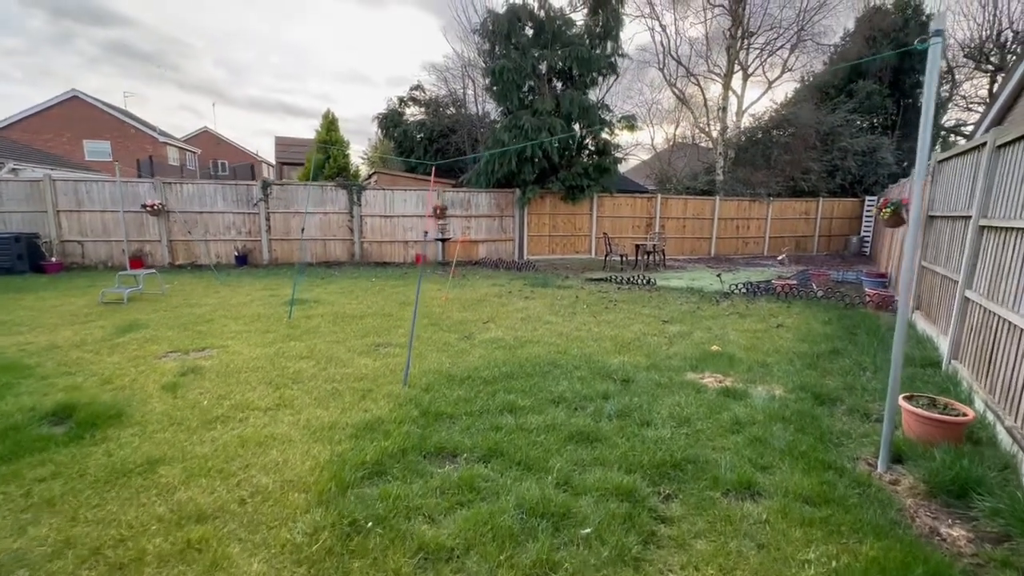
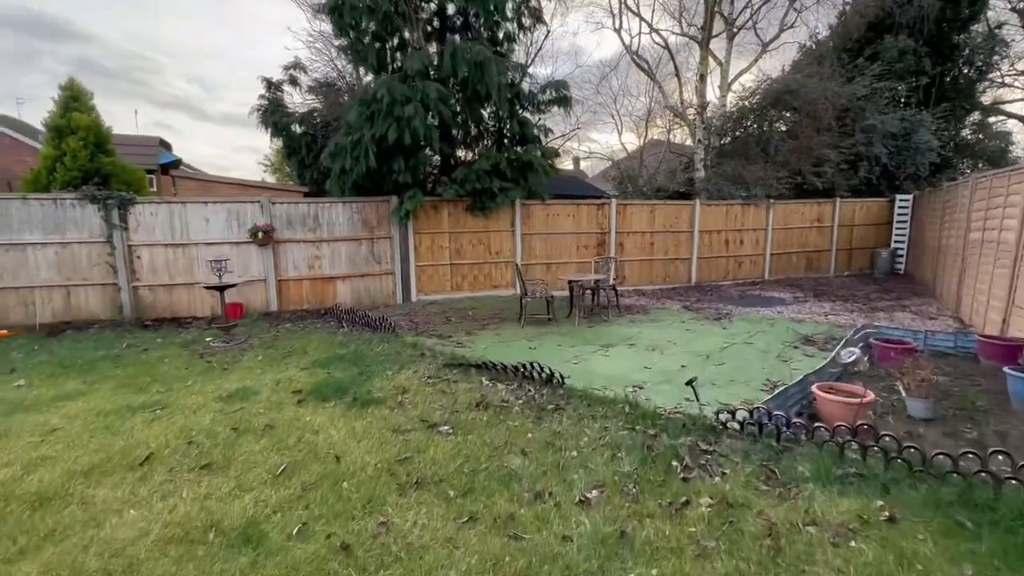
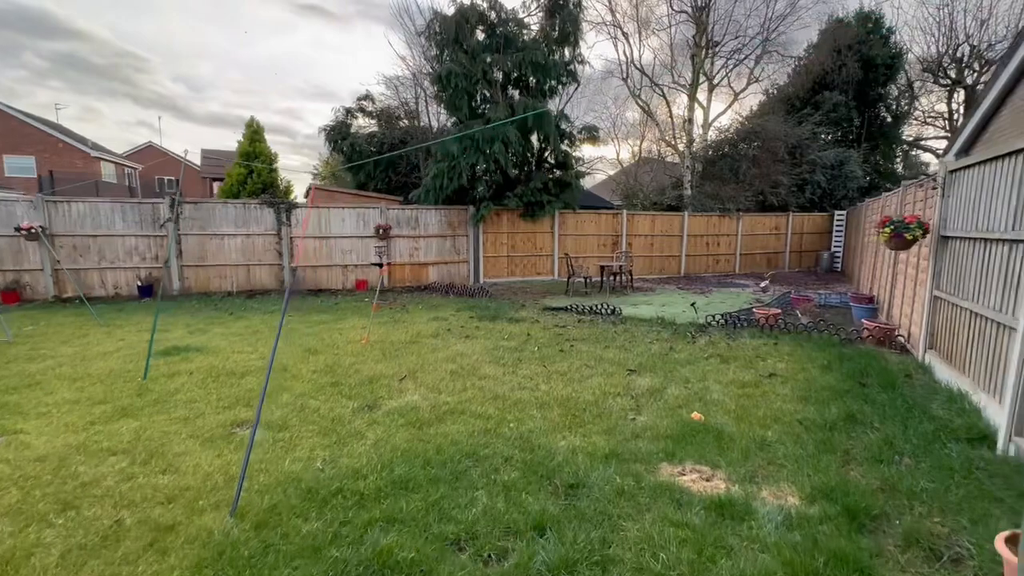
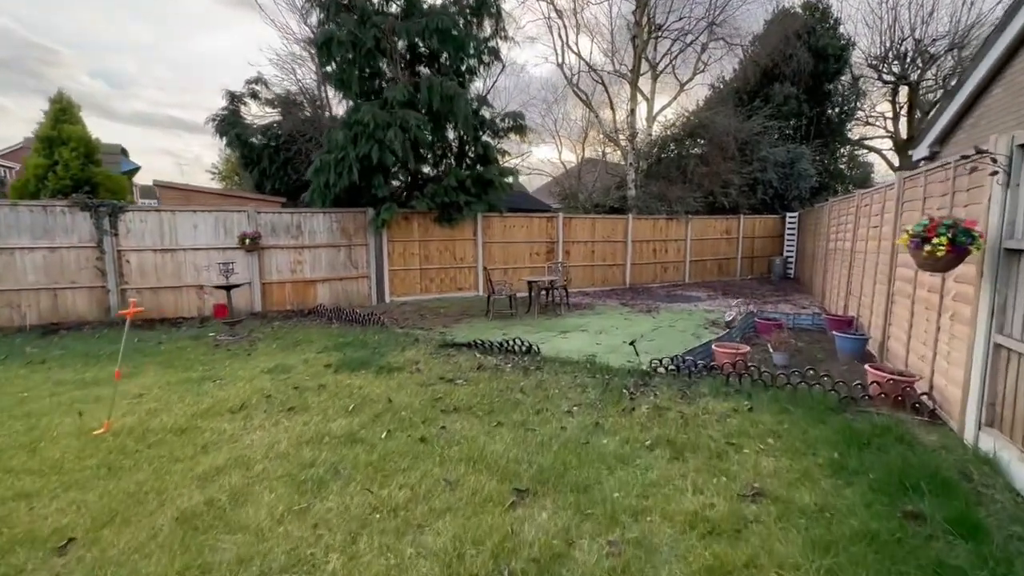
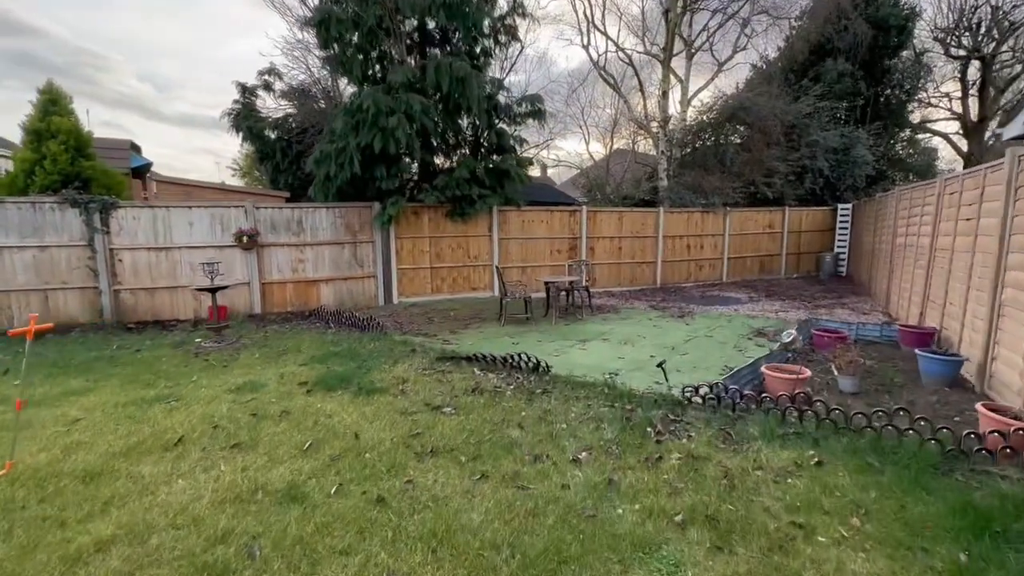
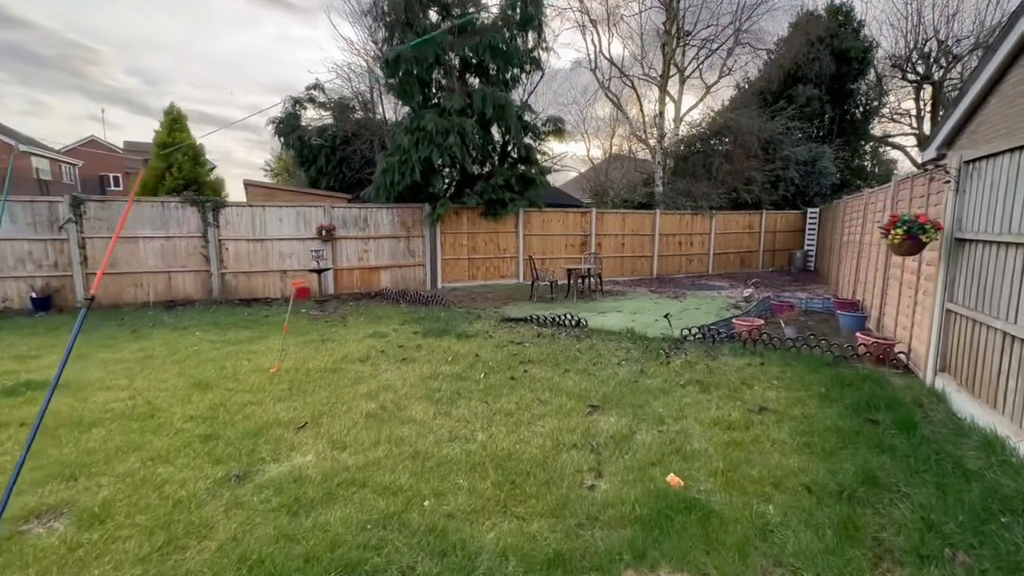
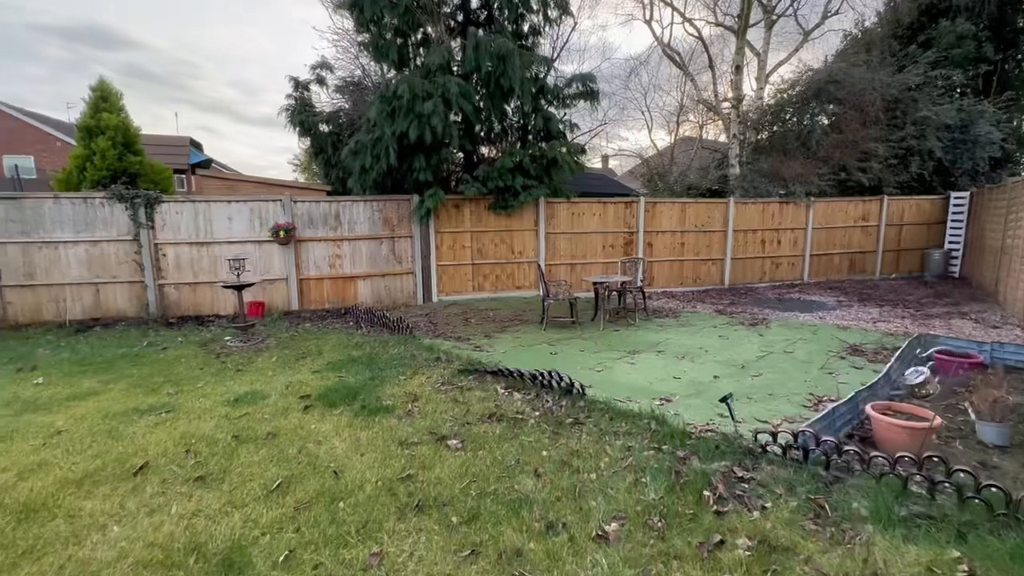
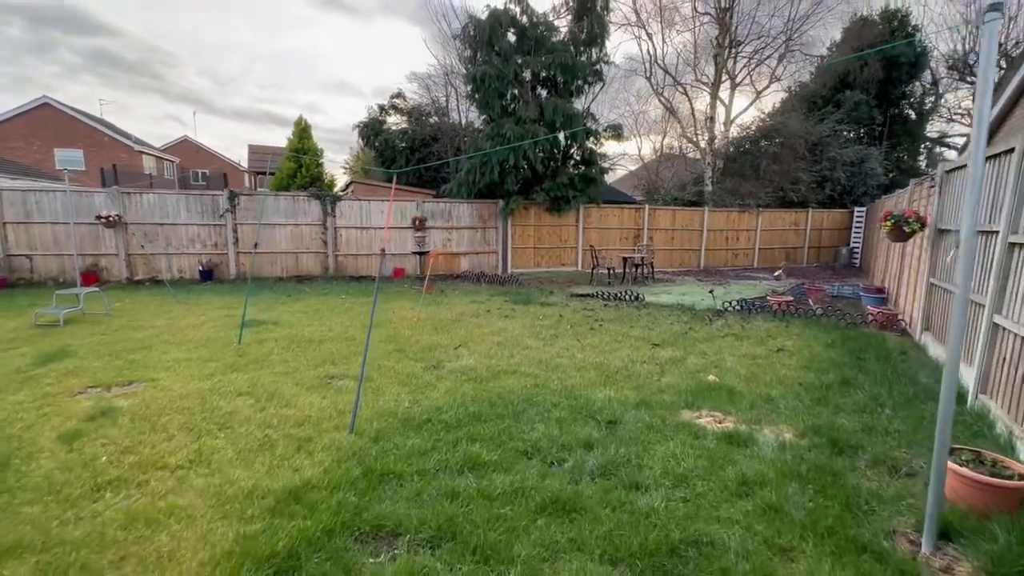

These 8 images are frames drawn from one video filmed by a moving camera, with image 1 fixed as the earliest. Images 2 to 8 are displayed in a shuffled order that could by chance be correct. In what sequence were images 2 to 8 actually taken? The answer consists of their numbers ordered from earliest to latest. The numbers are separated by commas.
8, 3, 6, 4, 5, 2, 7
